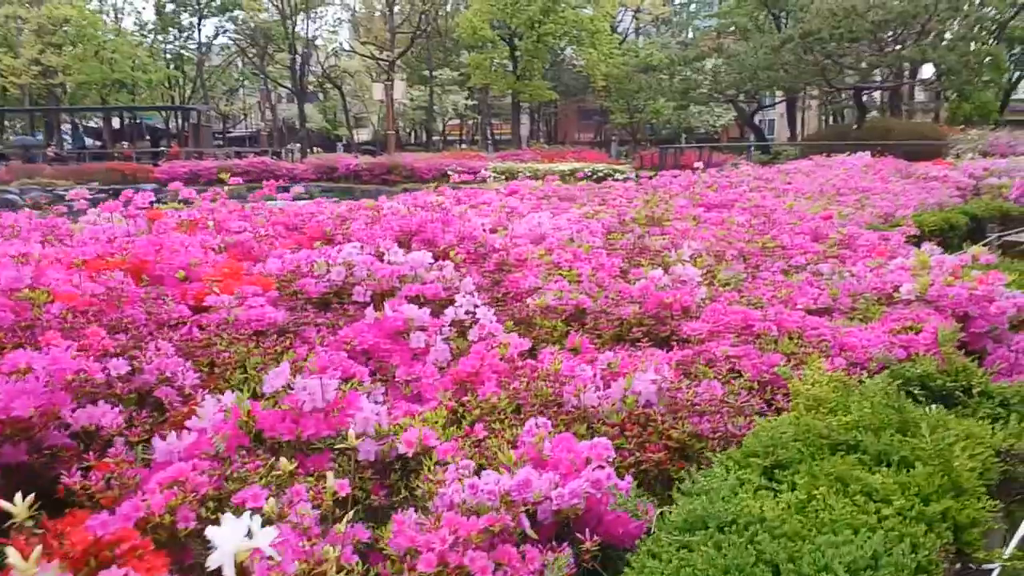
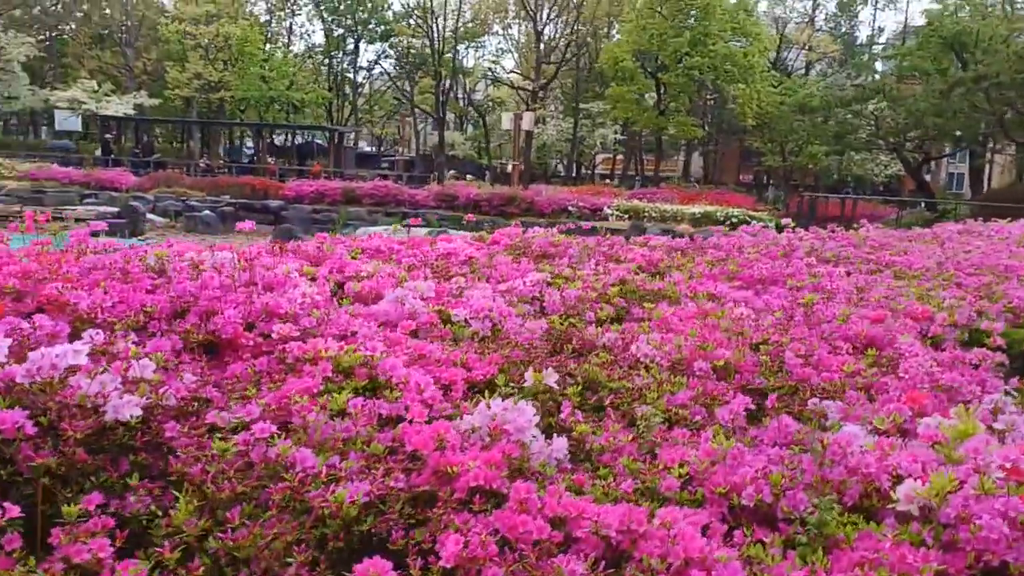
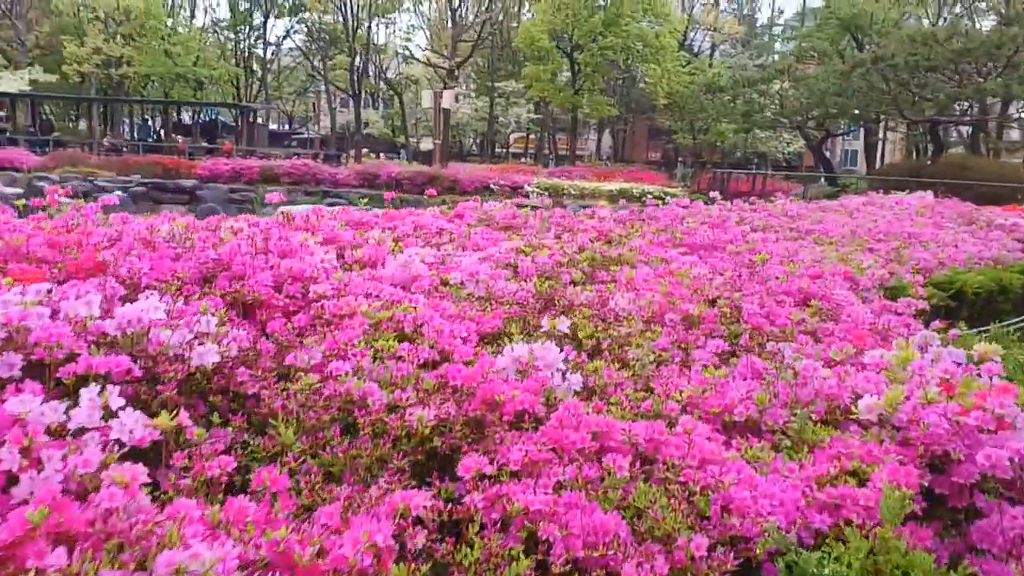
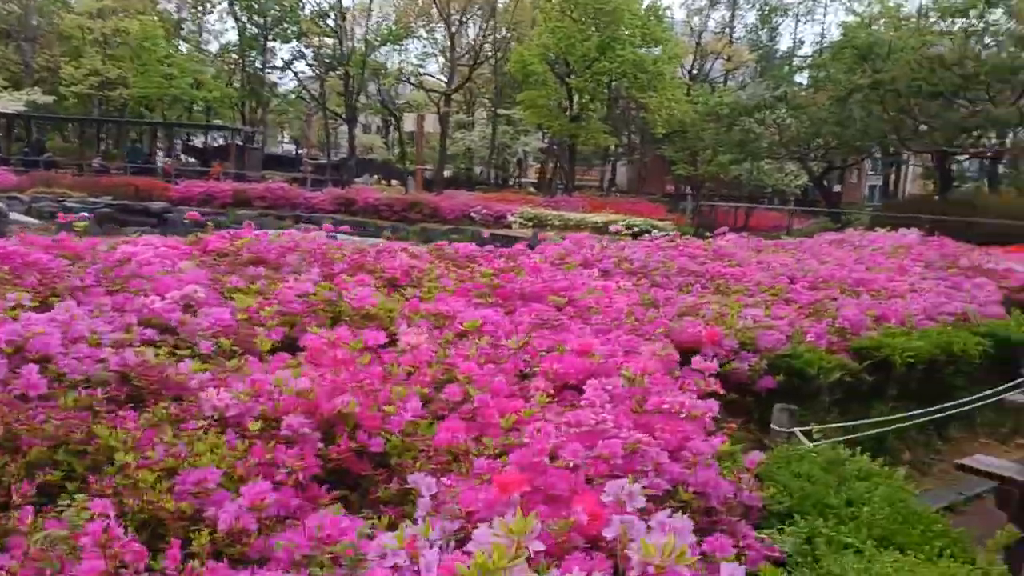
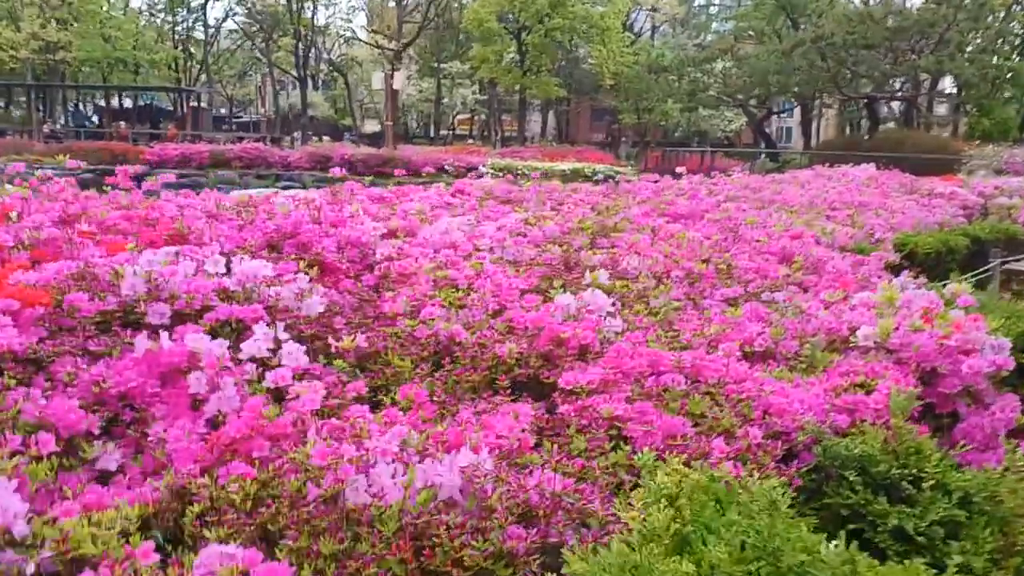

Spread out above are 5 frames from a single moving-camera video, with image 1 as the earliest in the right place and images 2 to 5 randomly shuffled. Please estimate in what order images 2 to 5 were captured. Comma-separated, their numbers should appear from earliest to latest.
5, 3, 2, 4
